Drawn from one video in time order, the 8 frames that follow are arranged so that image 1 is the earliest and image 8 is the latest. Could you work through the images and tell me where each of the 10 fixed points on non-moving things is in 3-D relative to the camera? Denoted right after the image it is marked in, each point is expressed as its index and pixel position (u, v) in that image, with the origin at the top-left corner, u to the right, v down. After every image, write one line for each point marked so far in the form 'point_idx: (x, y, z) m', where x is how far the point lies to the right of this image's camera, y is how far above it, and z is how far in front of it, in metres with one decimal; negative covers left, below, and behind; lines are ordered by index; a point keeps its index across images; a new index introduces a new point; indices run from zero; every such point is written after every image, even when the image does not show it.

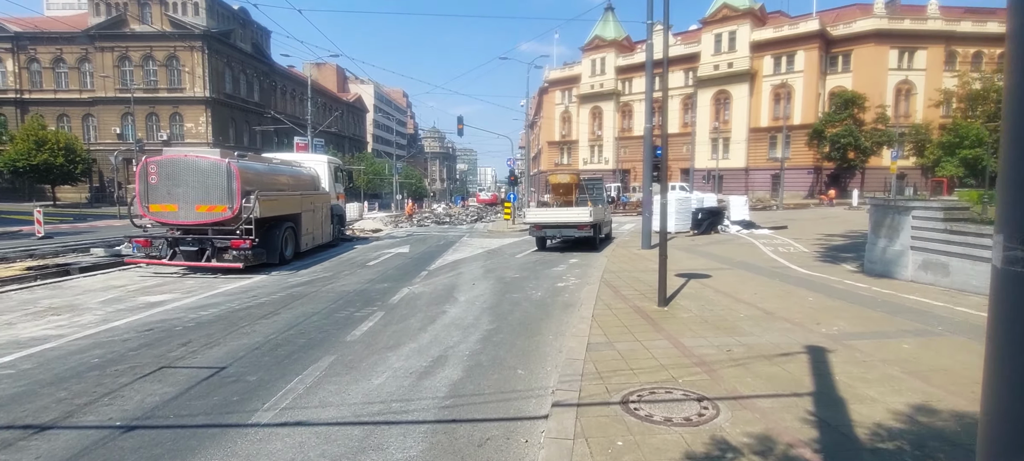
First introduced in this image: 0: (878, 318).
0: (+5.1, -1.2, +7.0) m
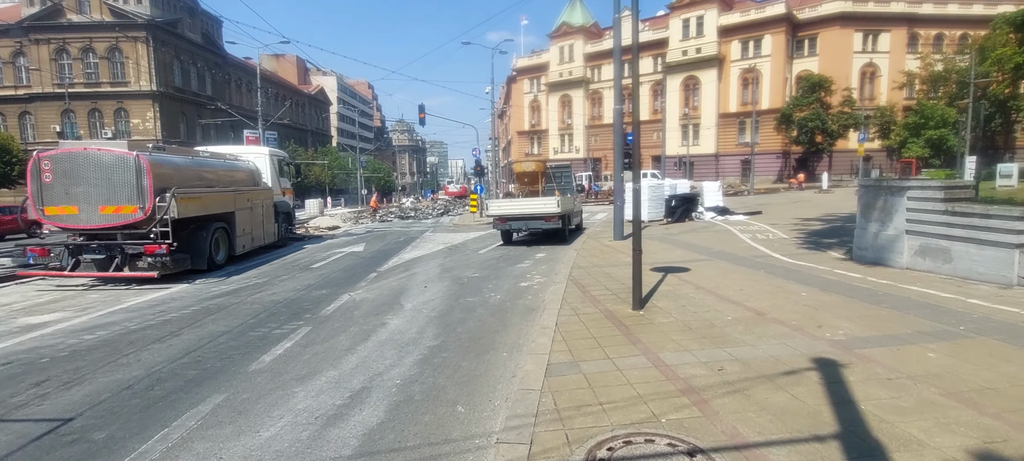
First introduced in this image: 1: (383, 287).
0: (+4.5, -1.0, +6.0) m
1: (-2.6, -1.2, +10.1) m
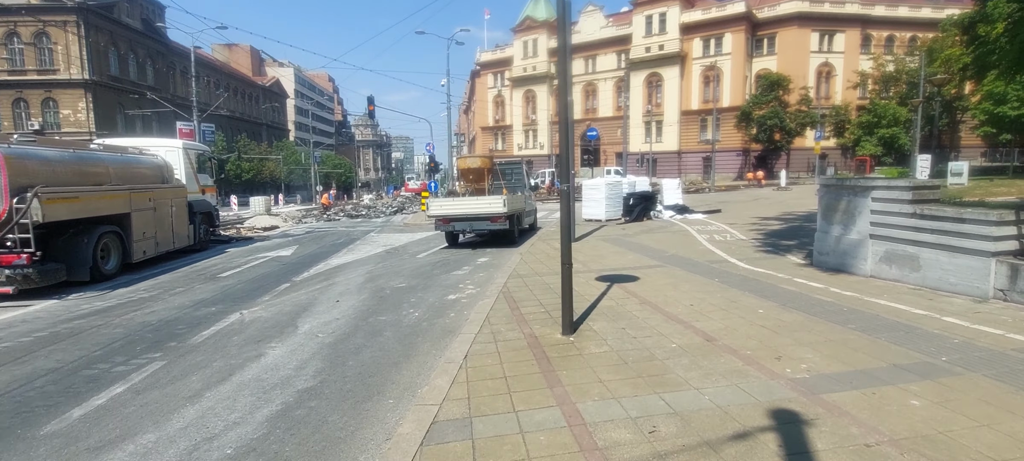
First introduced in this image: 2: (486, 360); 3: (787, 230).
0: (+3.4, -1.1, +5.0) m
1: (-3.9, -1.3, +8.7) m
2: (-0.3, -1.3, +5.2) m
3: (+8.1, 0.0, +14.8) m
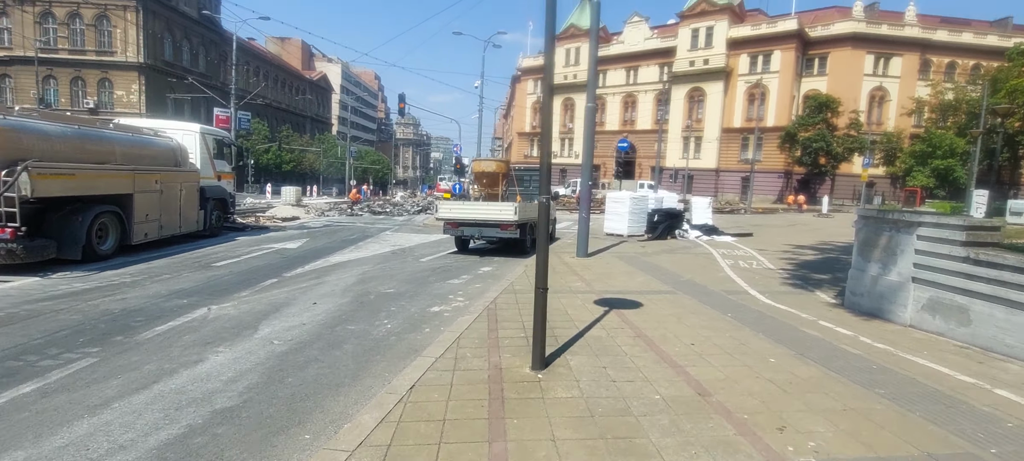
0: (+3.0, -1.5, +4.1) m
1: (-4.1, -1.1, +8.2) m
2: (-0.7, -1.4, +4.4) m
3: (+8.3, -0.8, +13.6) m
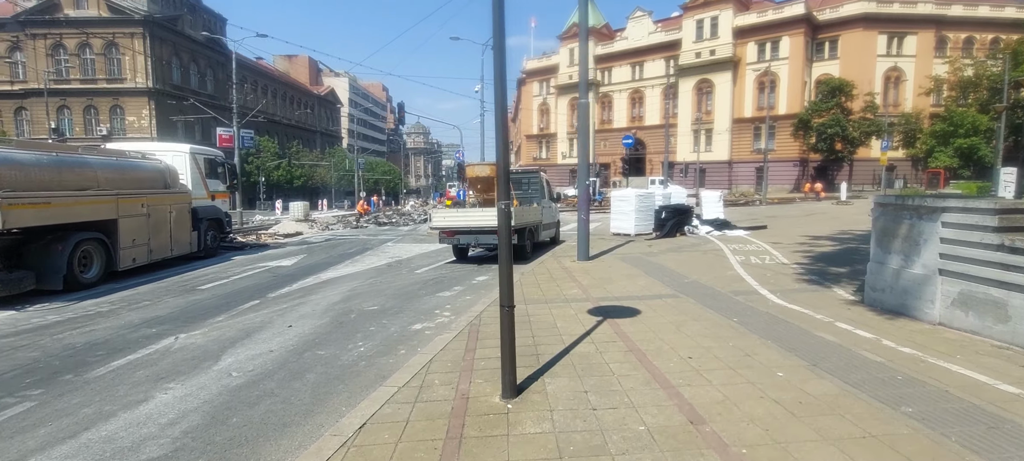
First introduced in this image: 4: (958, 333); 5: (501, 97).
0: (+2.7, -1.4, +3.4) m
1: (-4.3, -1.5, +7.7) m
2: (-1.0, -1.6, +3.9) m
3: (+8.3, -0.6, +12.8) m
4: (+5.2, -1.2, +5.9) m
5: (-0.1, +1.1, +4.1) m
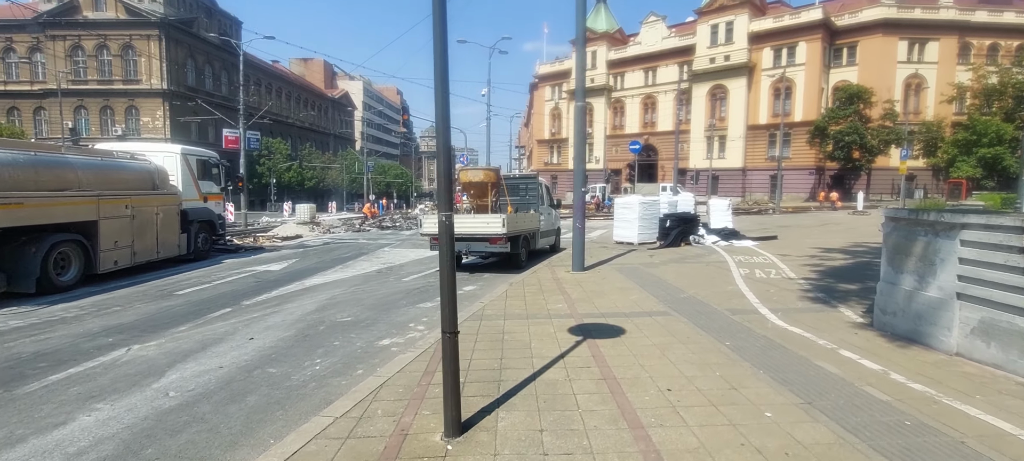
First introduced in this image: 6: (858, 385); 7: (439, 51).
0: (+2.2, -1.6, +2.8) m
1: (-4.6, -1.5, +7.3) m
2: (-1.4, -1.7, +3.4) m
3: (+8.1, -0.9, +12.0) m
4: (+4.8, -1.4, +5.2) m
5: (-0.5, +1.0, +3.6) m
6: (+3.3, -1.5, +4.8) m
7: (-0.5, +1.3, +3.6) m
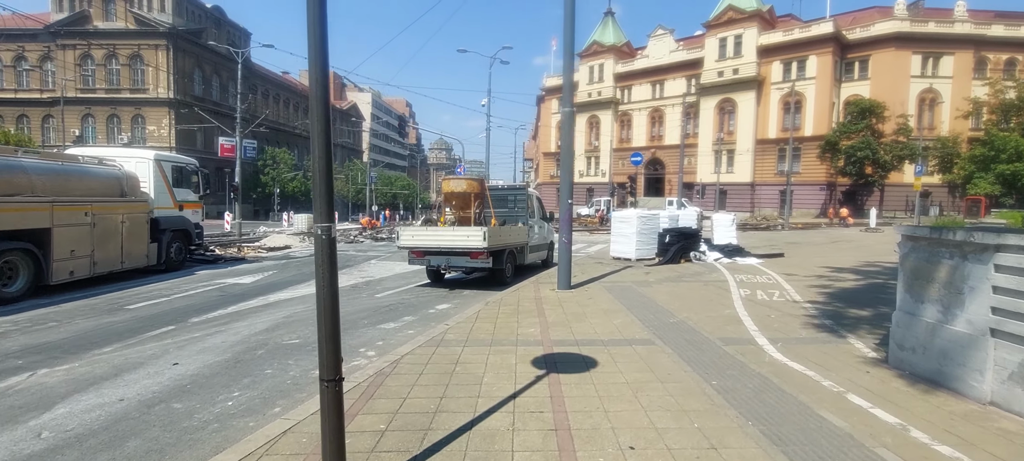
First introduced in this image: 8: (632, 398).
0: (+1.6, -1.7, +1.9) m
1: (-5.1, -1.7, +6.5) m
2: (-2.0, -1.7, +2.5) m
3: (+7.6, -1.3, +11.0) m
4: (+4.3, -1.6, +4.3) m
5: (-1.1, +0.9, +2.8) m
6: (+2.7, -1.6, +3.8) m
7: (-1.1, +1.2, +2.8) m
8: (+1.1, -1.6, +4.8) m
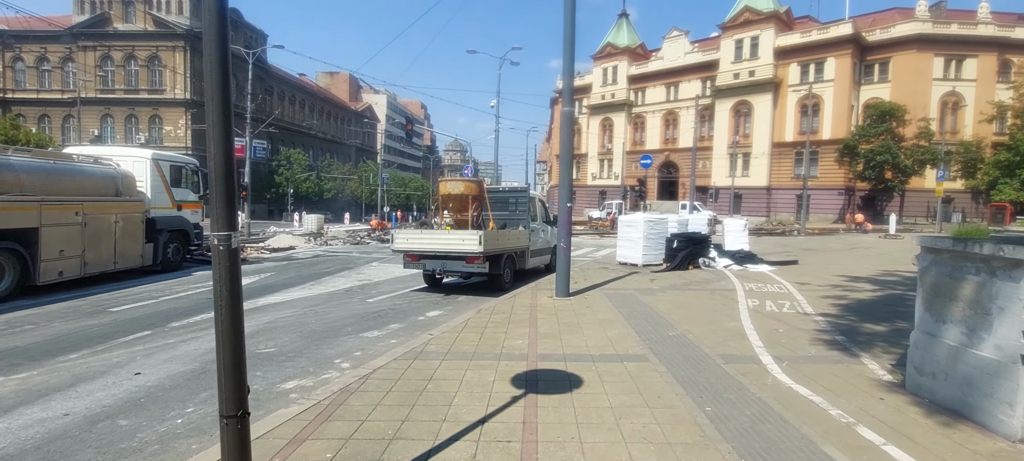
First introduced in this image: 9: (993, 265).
0: (+1.3, -1.8, +1.4) m
1: (-5.4, -1.7, +6.2) m
2: (-2.4, -1.8, +2.1) m
3: (+7.5, -1.5, +10.3) m
4: (+4.0, -1.7, +3.7) m
5: (-1.4, +0.9, +2.4) m
6: (+2.4, -1.7, +3.3) m
7: (-1.4, +1.2, +2.4) m
8: (+0.9, -1.7, +4.3) m
9: (+4.0, -0.3, +4.2) m
